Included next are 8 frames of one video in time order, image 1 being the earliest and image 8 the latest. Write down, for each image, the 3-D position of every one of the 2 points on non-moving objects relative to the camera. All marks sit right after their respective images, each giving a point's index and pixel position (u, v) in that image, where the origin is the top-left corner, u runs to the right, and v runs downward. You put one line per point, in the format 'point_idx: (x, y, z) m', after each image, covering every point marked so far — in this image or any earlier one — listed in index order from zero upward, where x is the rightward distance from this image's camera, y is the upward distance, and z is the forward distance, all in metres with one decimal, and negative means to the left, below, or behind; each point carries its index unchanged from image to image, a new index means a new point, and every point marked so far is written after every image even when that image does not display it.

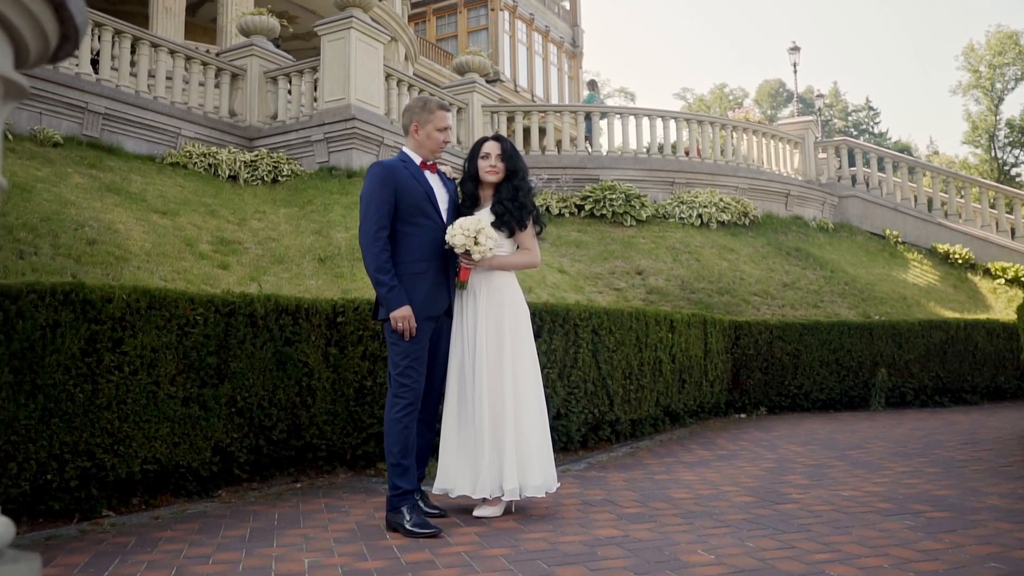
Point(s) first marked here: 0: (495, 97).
0: (-0.3, +3.4, +15.8) m
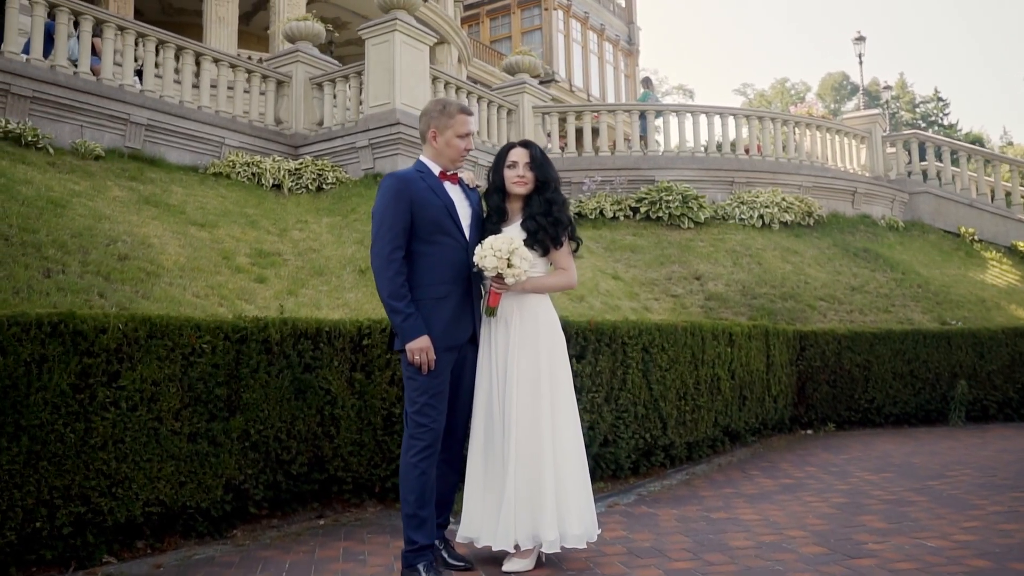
0: (+0.6, +3.3, +15.4) m
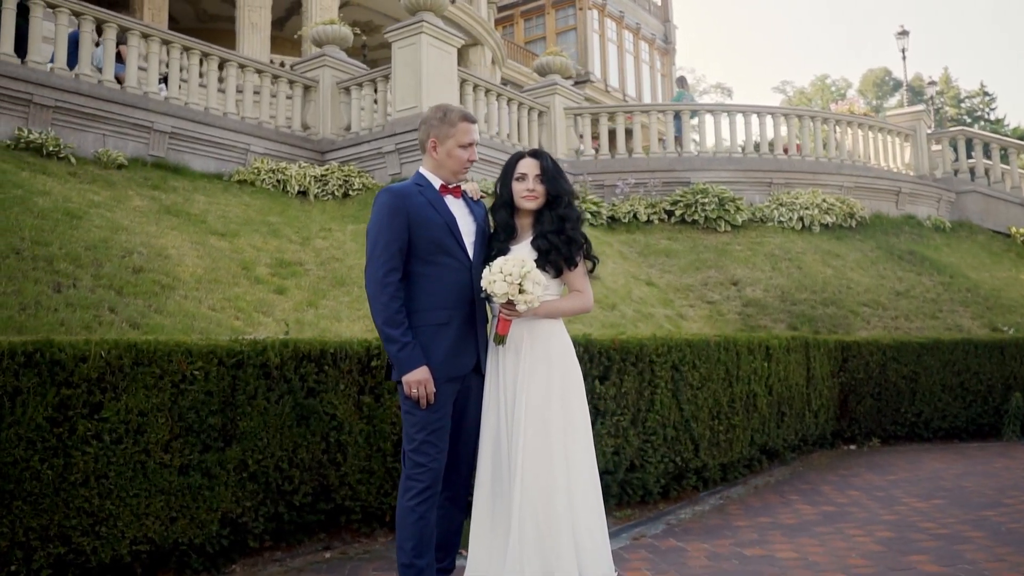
0: (+1.1, +3.2, +15.1) m
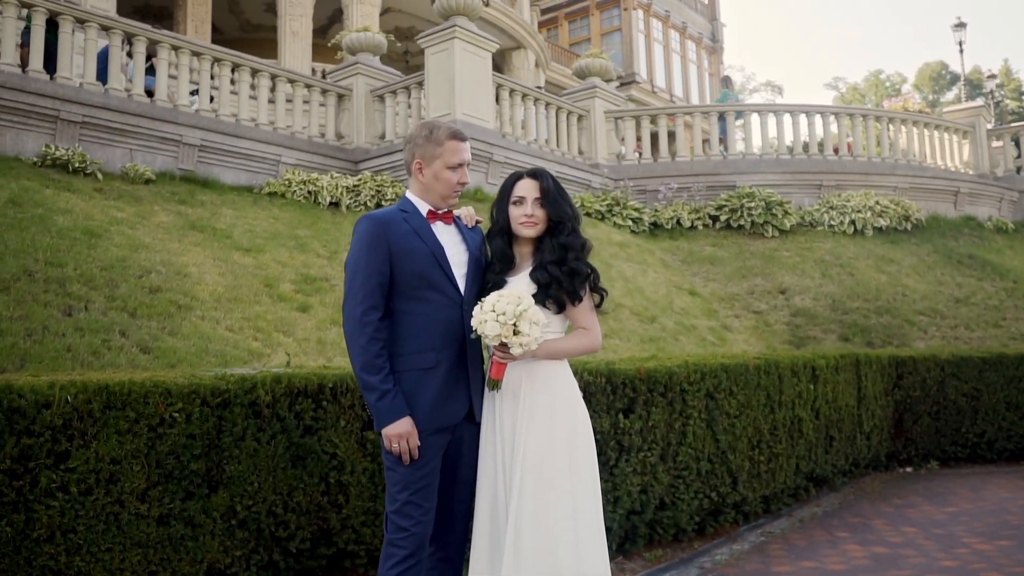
0: (+1.7, +3.0, +14.7) m
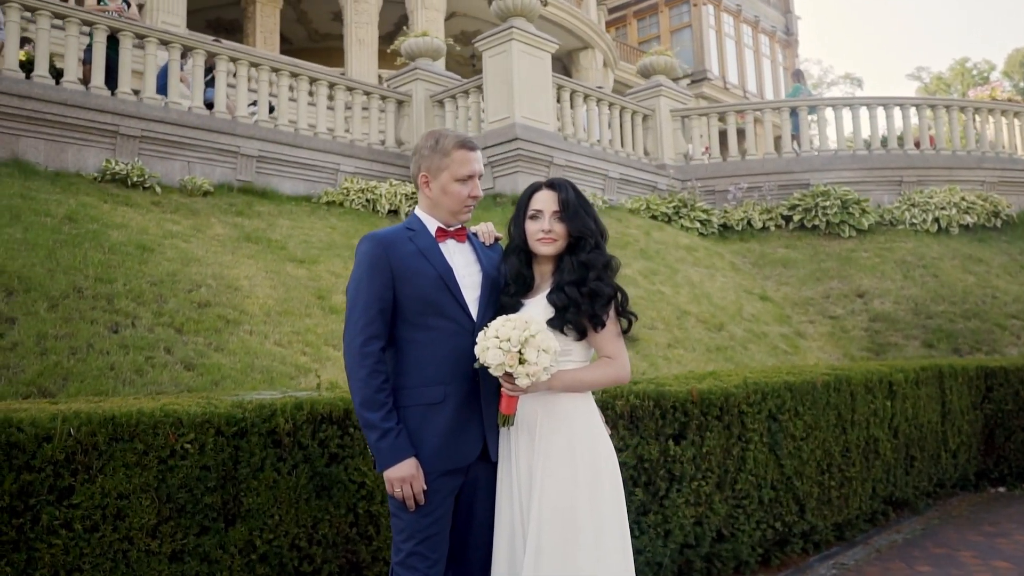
0: (+2.7, +3.0, +14.2) m
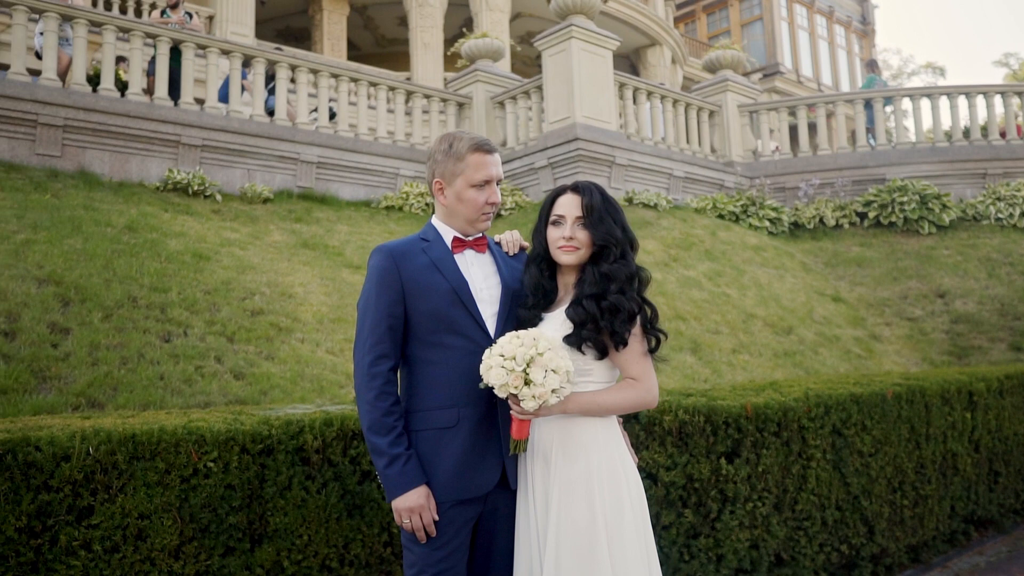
0: (+3.7, +3.0, +13.7) m
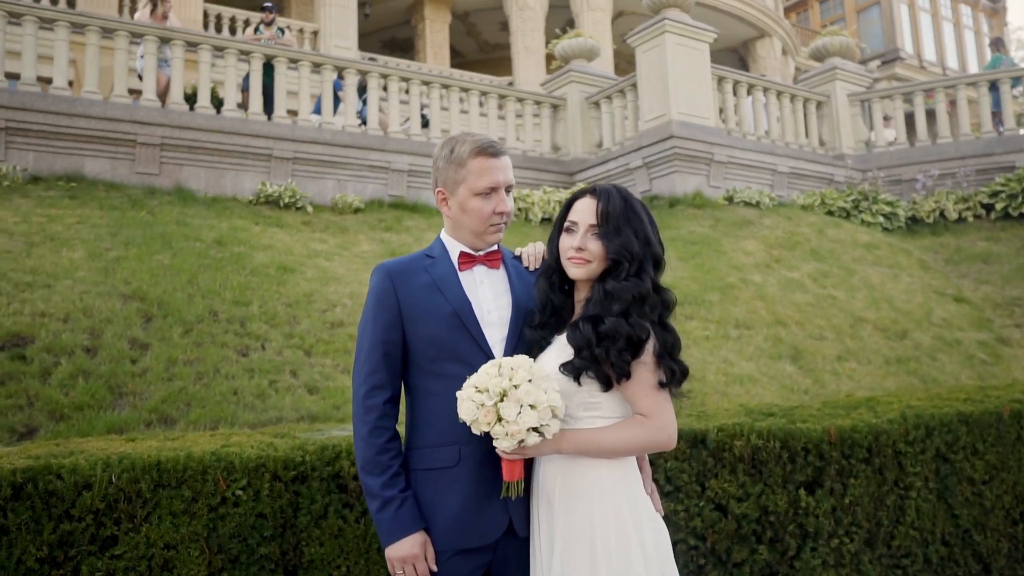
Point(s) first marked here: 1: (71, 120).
0: (+5.1, +3.0, +12.9) m
1: (-4.3, +1.6, +8.7) m
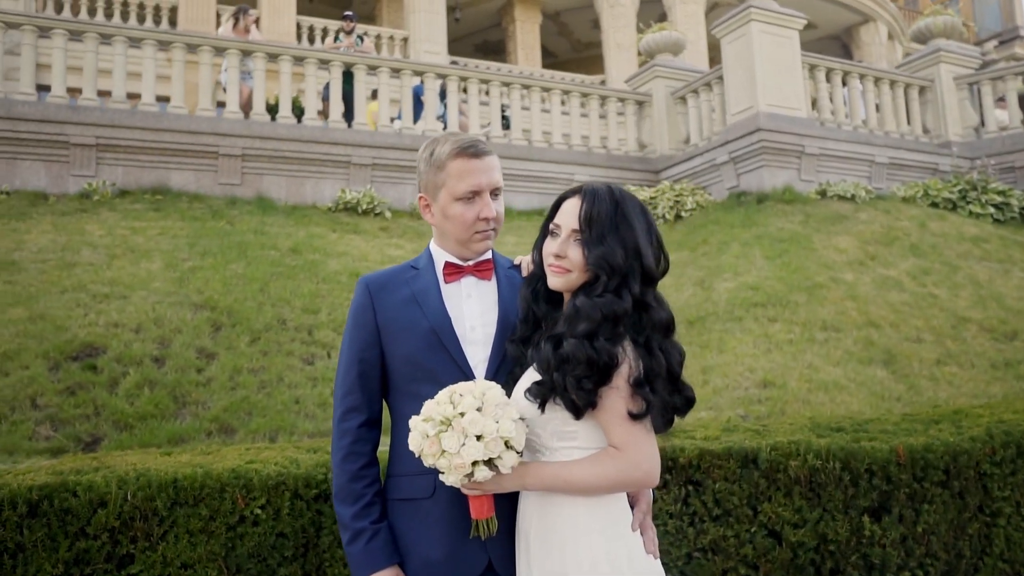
0: (+6.2, +3.0, +12.1) m
1: (-3.5, +1.5, +8.9) m
